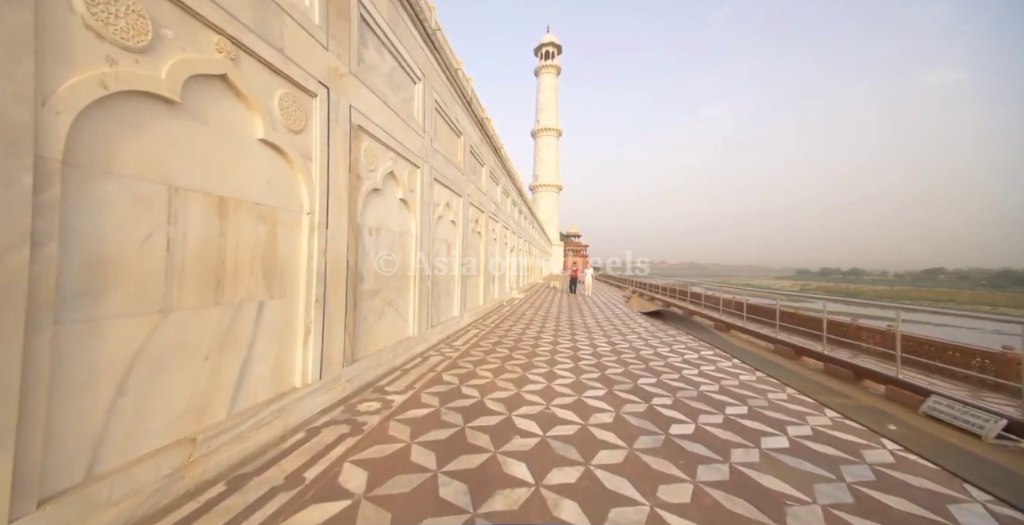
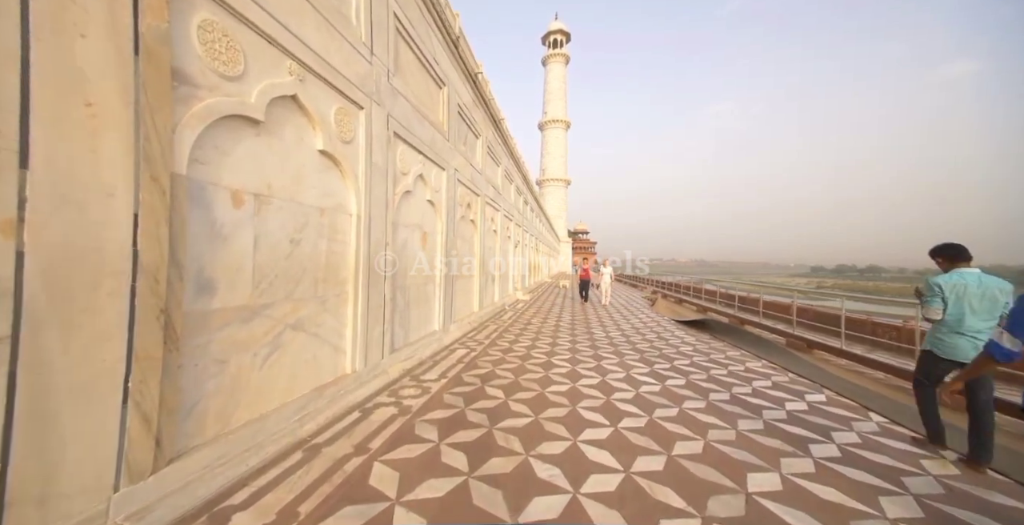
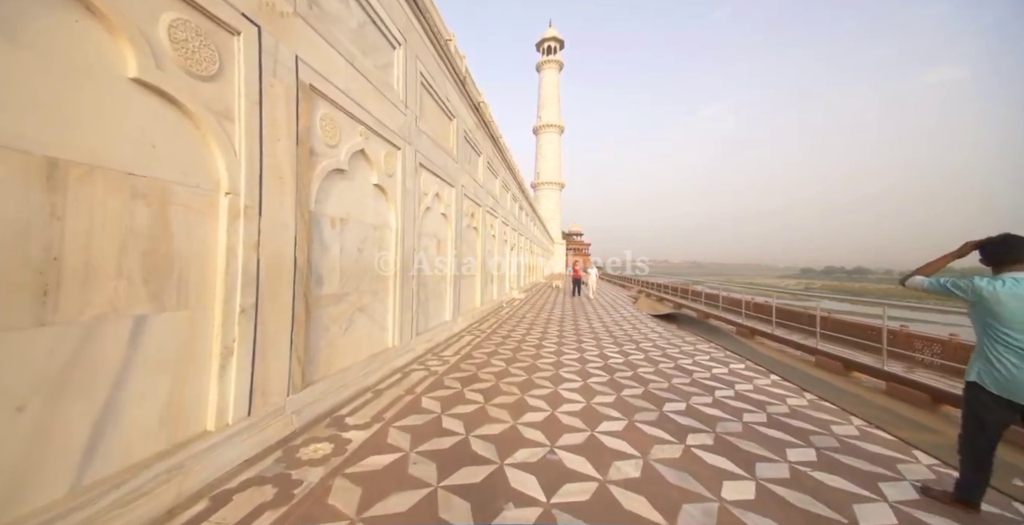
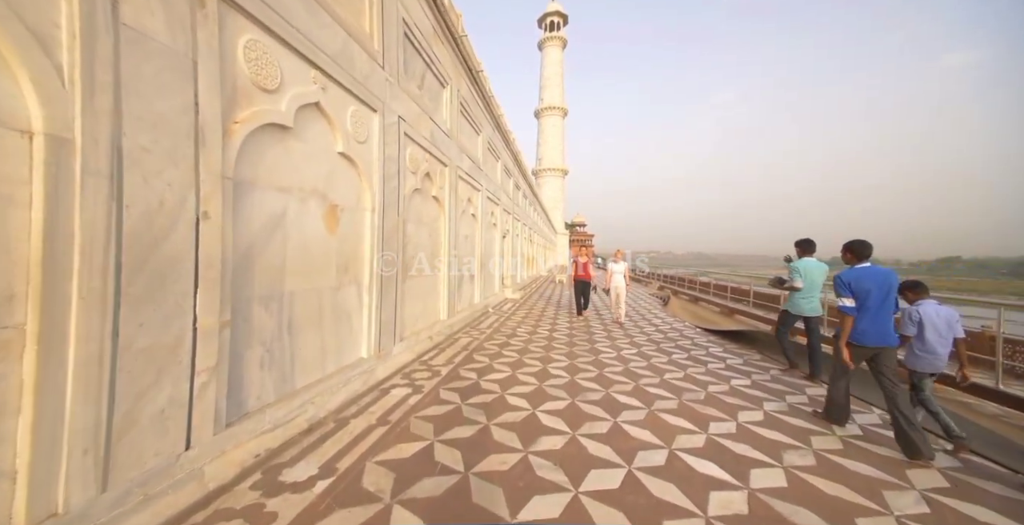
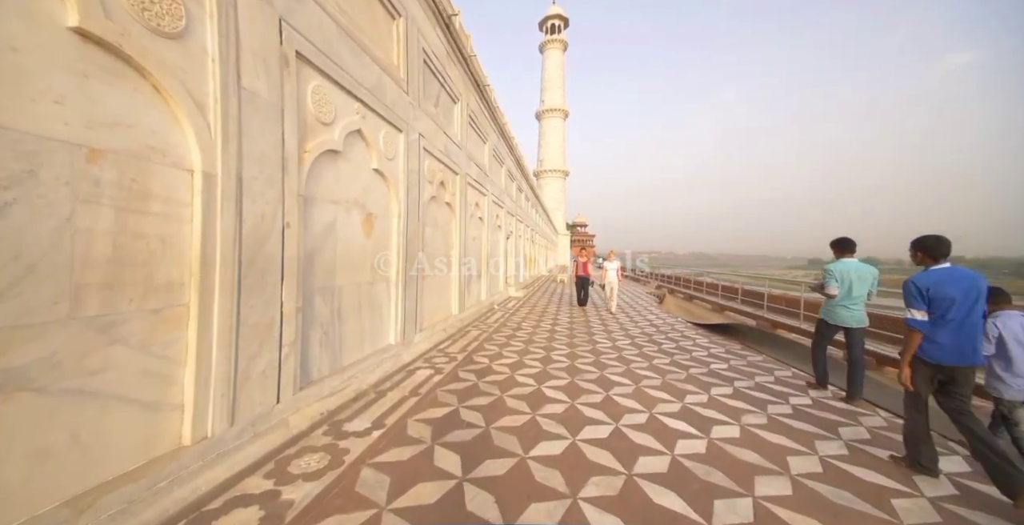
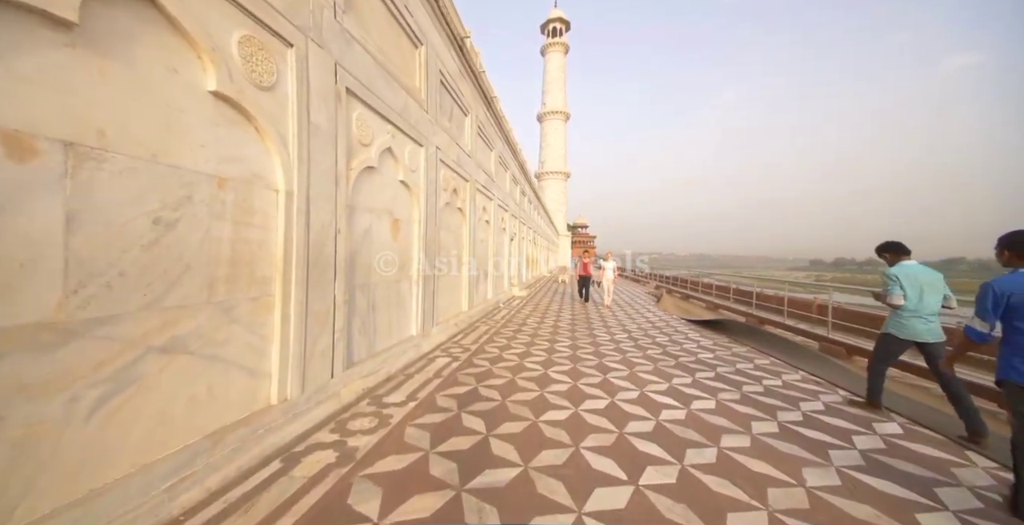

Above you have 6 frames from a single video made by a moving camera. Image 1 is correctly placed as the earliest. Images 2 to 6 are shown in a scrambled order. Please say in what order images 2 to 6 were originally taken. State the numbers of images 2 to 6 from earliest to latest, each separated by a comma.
3, 2, 6, 5, 4
